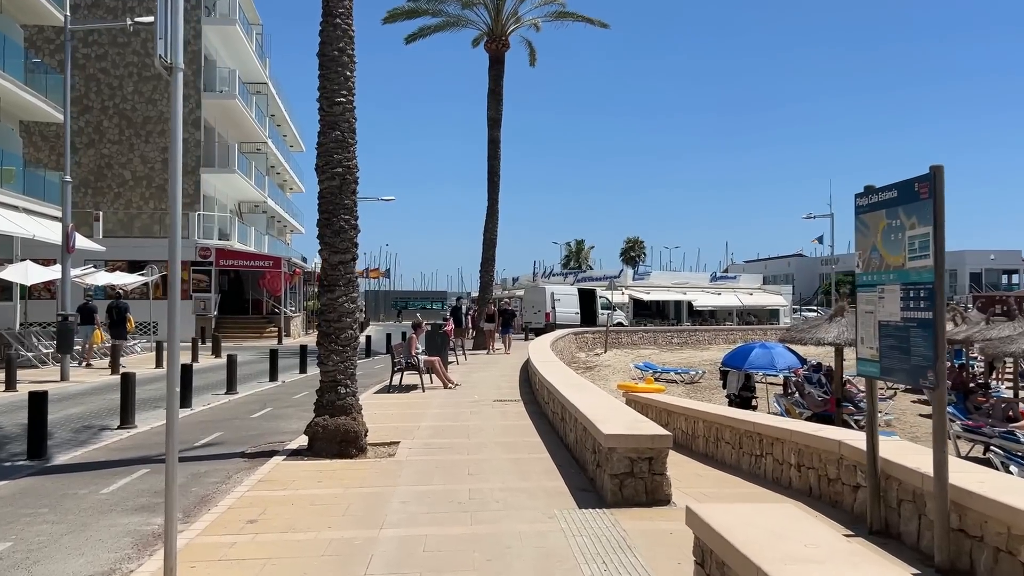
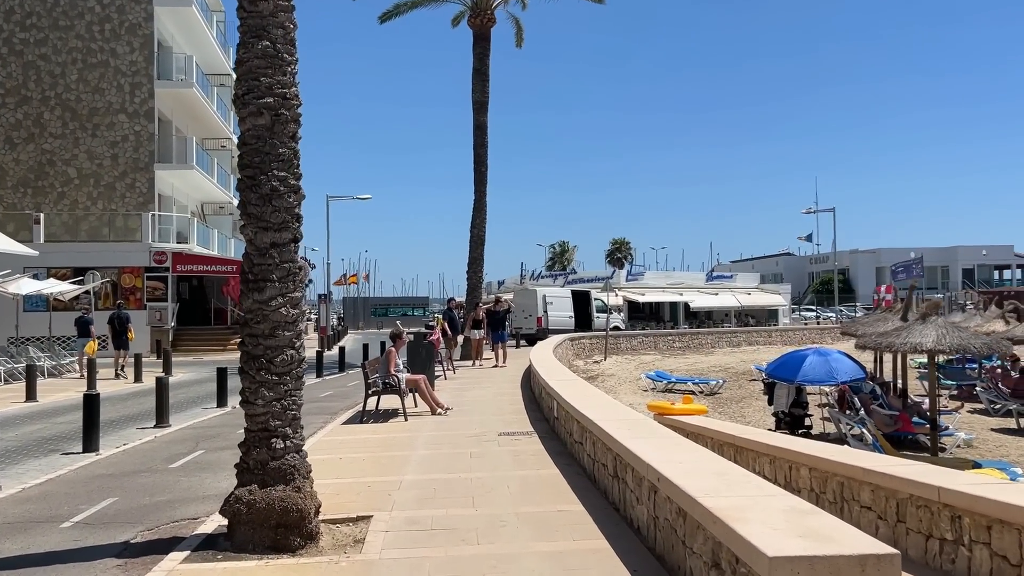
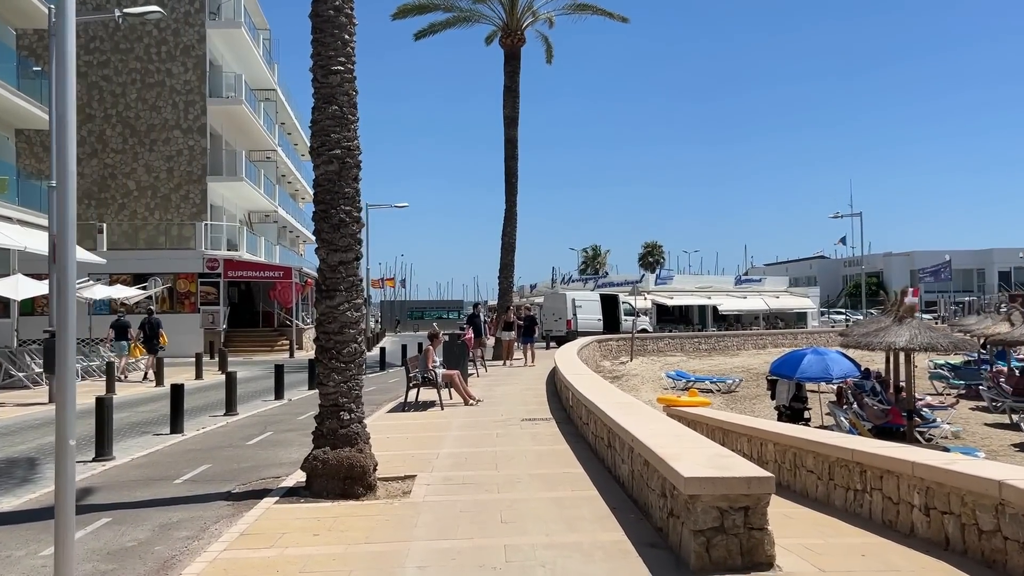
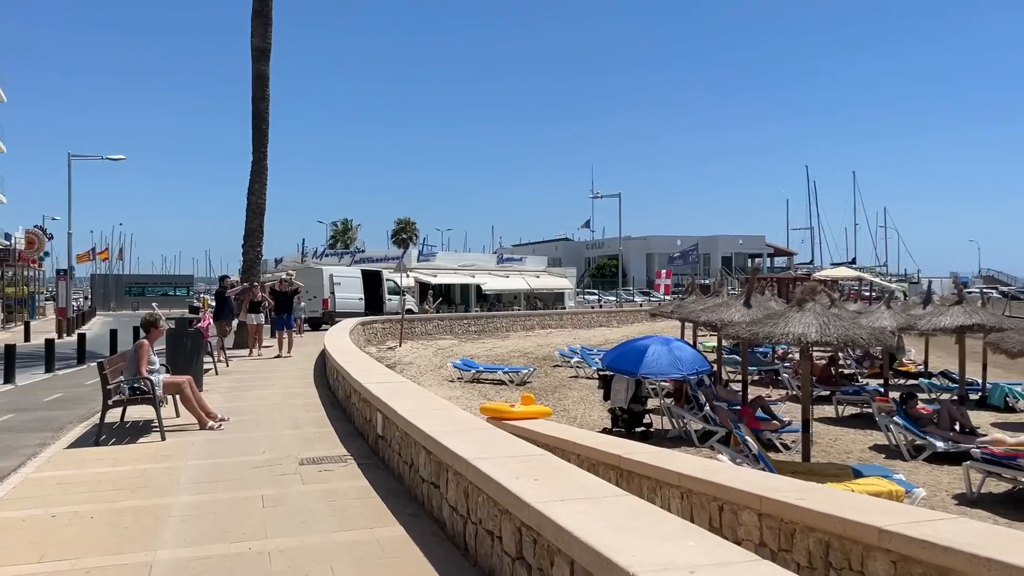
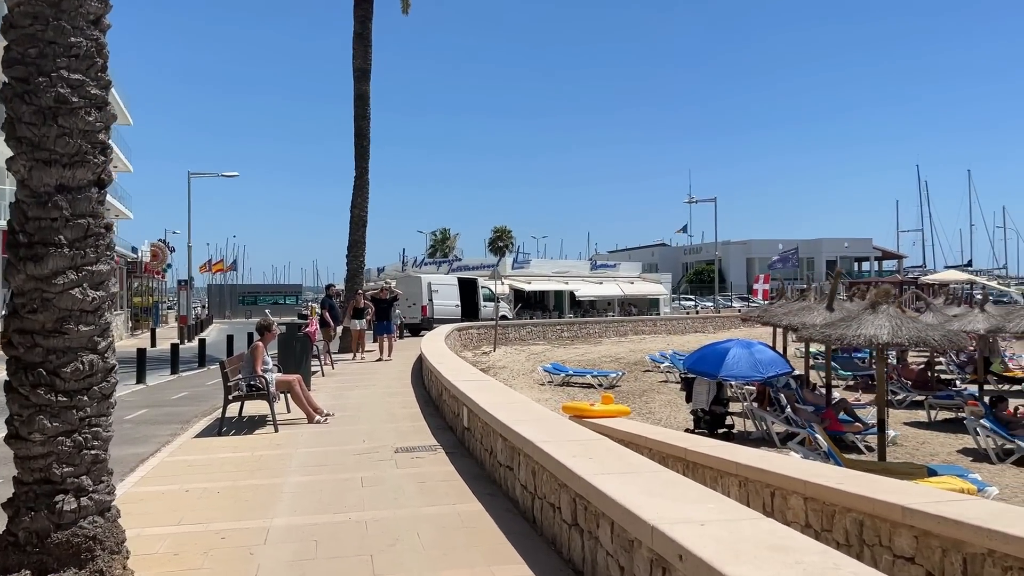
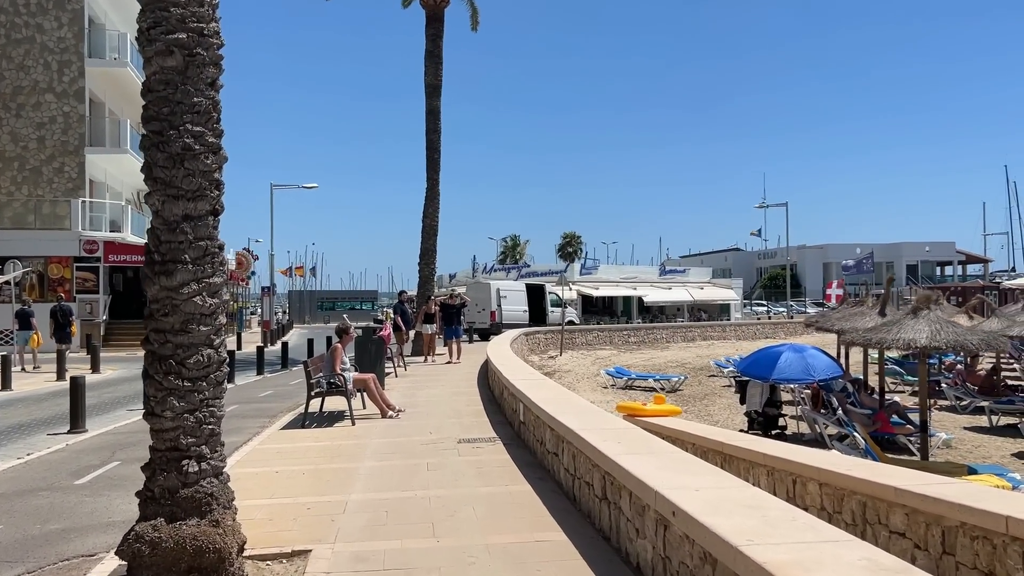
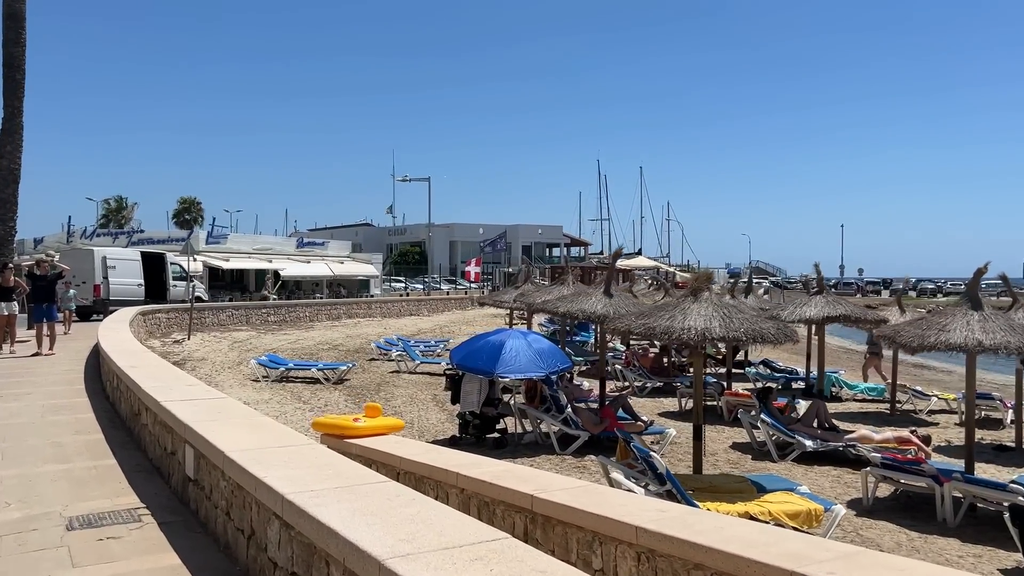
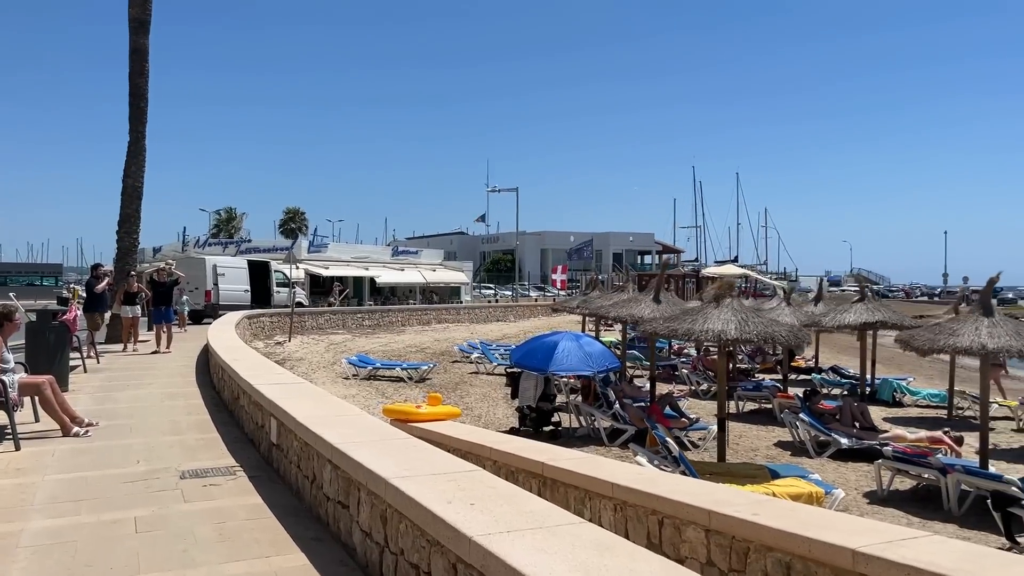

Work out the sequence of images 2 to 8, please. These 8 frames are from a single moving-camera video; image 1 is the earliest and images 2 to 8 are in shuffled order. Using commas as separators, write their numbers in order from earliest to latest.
3, 2, 6, 5, 4, 8, 7
